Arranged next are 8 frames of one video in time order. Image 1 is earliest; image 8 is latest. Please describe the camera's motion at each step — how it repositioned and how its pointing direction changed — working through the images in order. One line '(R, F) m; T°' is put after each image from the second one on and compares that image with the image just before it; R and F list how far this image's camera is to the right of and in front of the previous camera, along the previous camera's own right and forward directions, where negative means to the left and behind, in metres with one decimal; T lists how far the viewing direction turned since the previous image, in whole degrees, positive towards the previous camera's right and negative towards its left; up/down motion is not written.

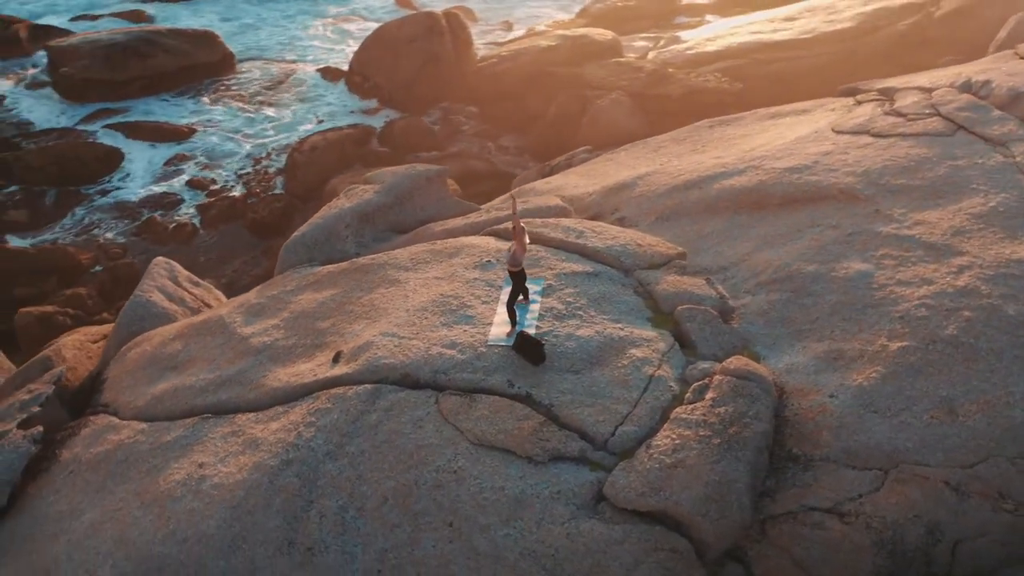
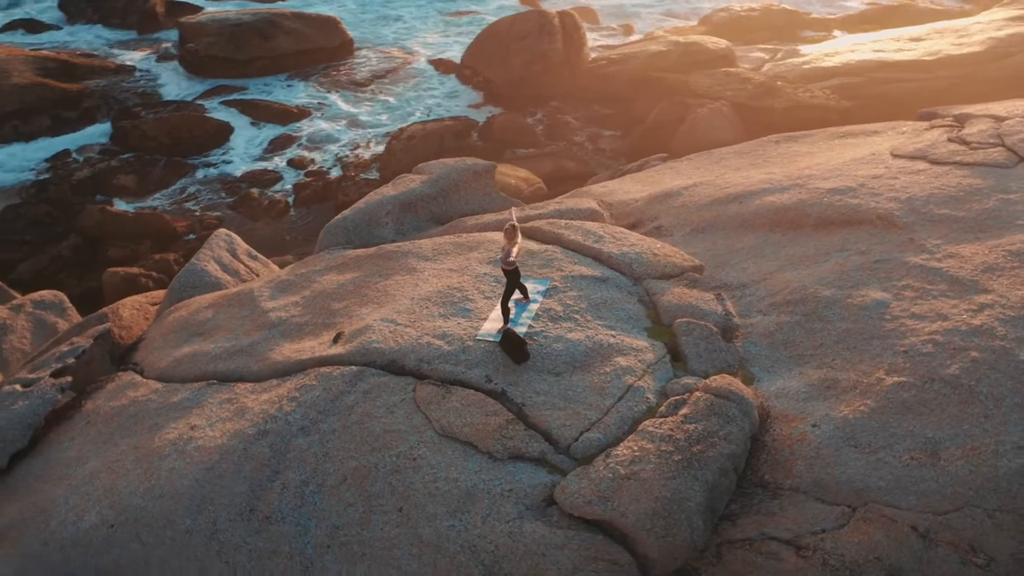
(+0.8, 0.0) m; -8°
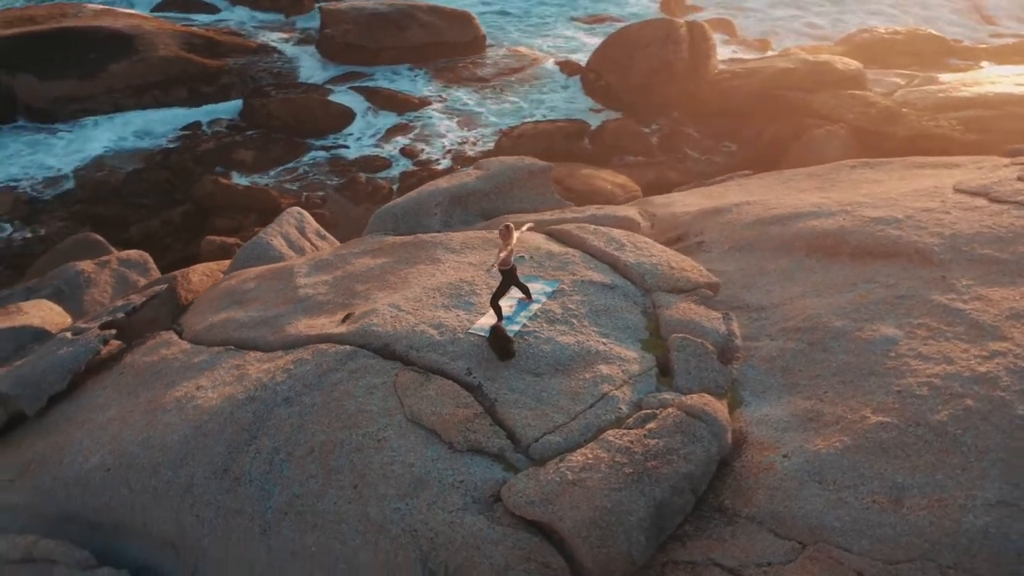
(+0.9, 0.0) m; -9°
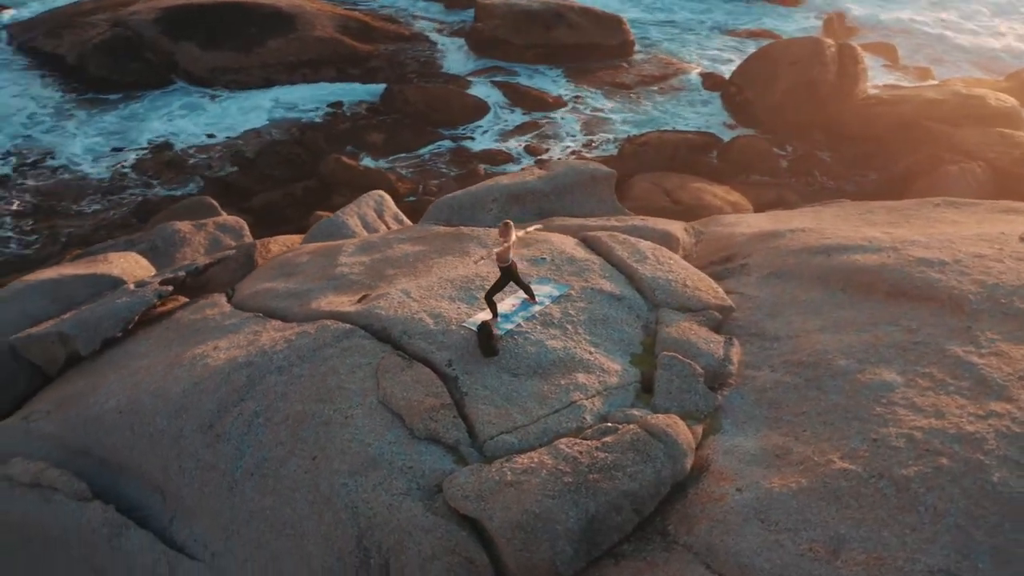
(+1.0, +0.1) m; -10°
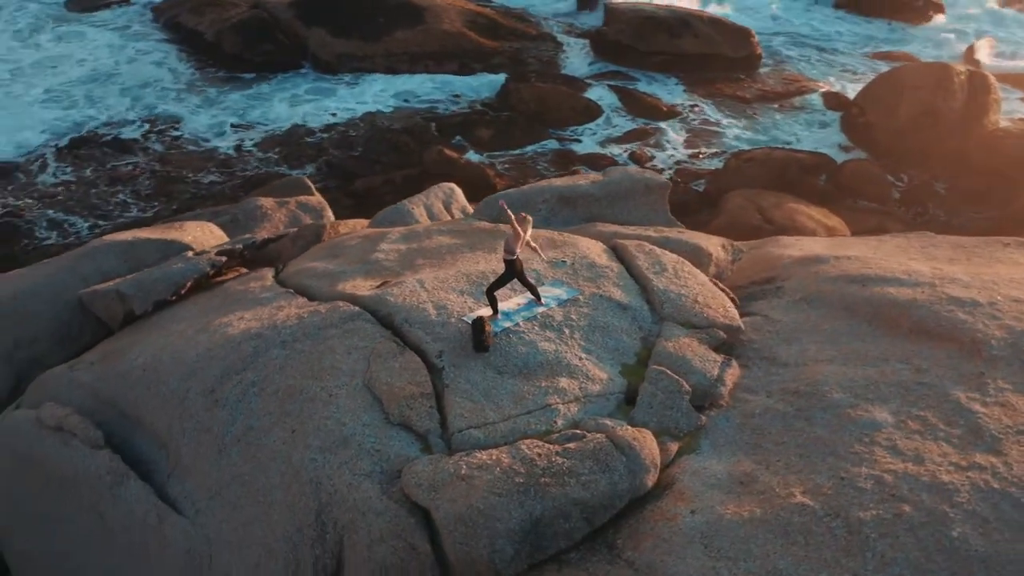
(+0.8, 0.0) m; -8°
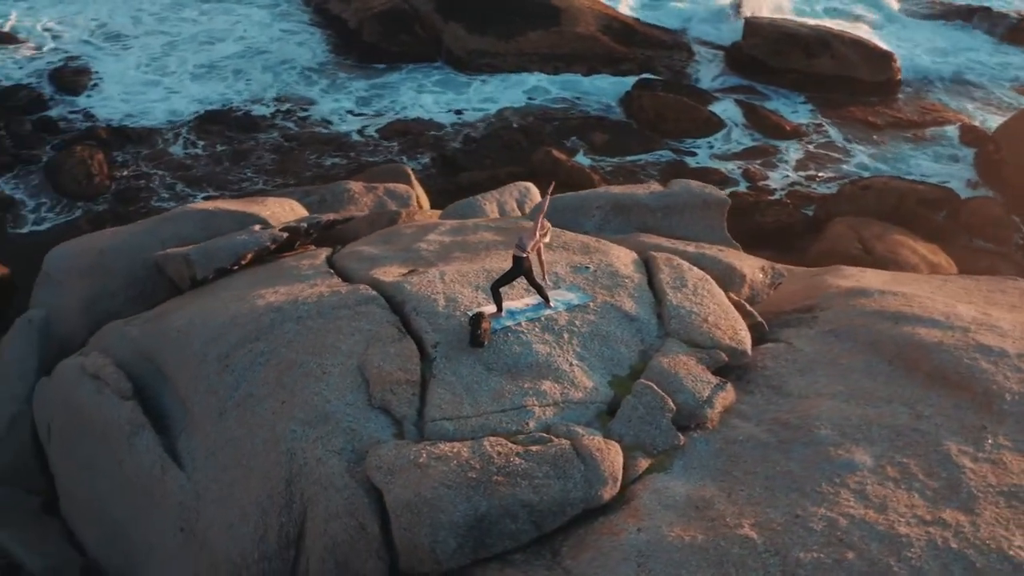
(+0.8, 0.0) m; -9°
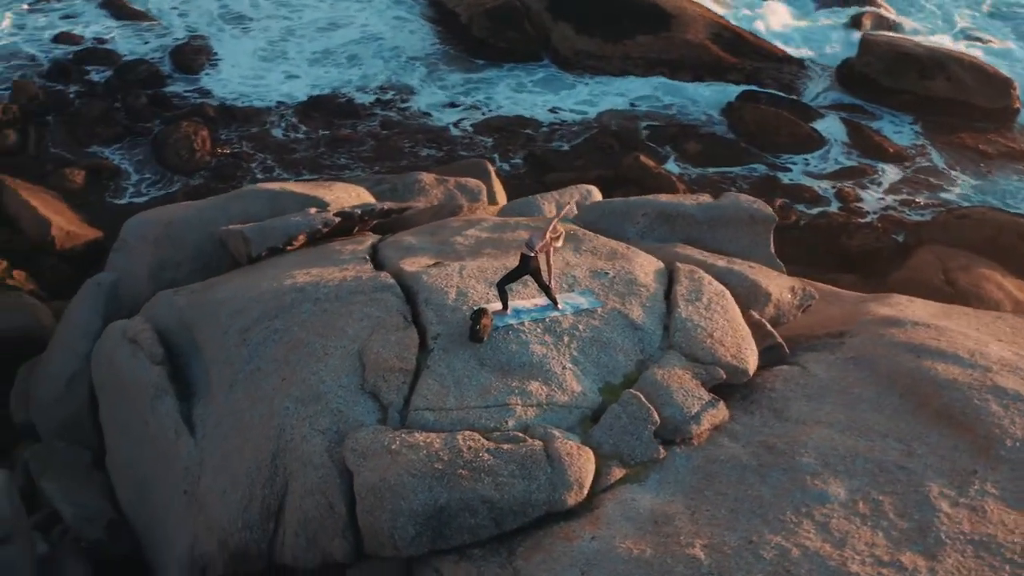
(+0.7, 0.0) m; -7°
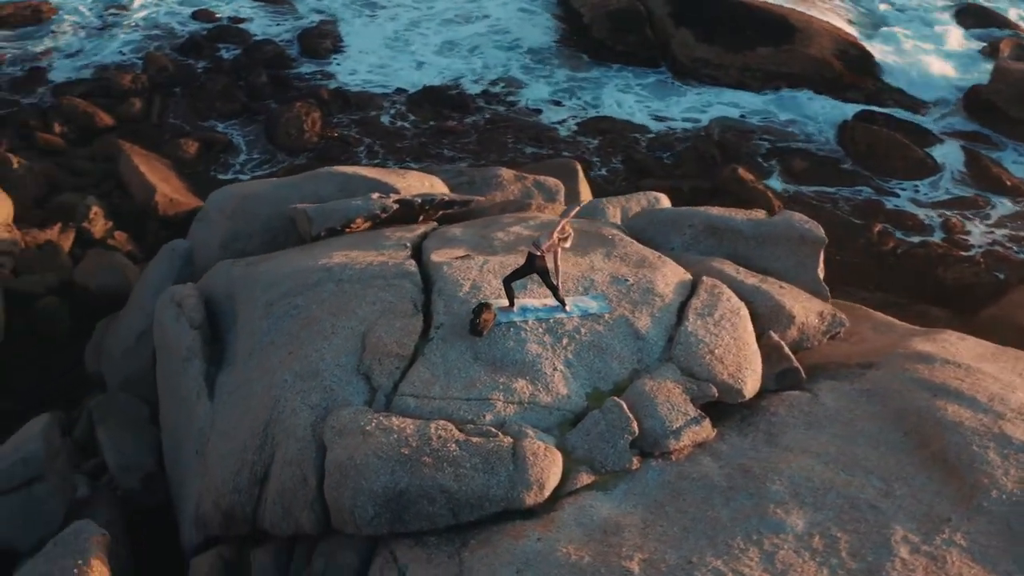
(+0.7, 0.0) m; -8°
